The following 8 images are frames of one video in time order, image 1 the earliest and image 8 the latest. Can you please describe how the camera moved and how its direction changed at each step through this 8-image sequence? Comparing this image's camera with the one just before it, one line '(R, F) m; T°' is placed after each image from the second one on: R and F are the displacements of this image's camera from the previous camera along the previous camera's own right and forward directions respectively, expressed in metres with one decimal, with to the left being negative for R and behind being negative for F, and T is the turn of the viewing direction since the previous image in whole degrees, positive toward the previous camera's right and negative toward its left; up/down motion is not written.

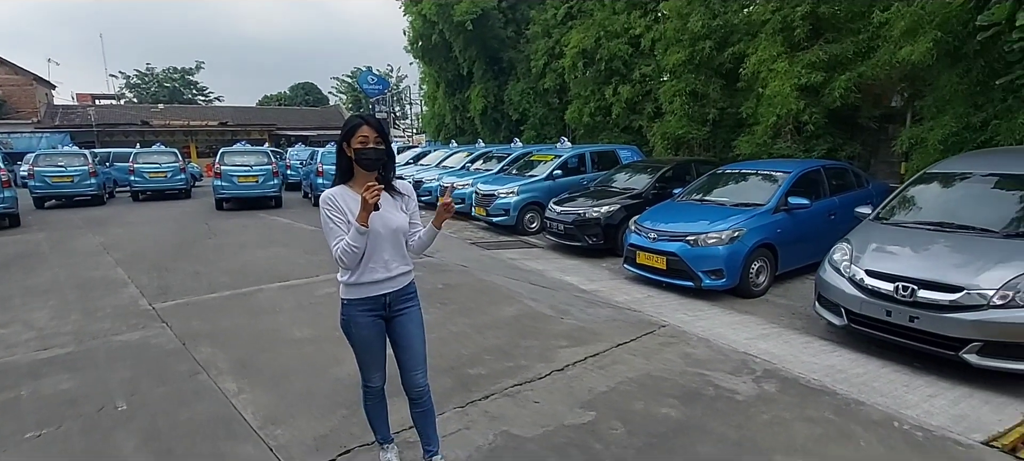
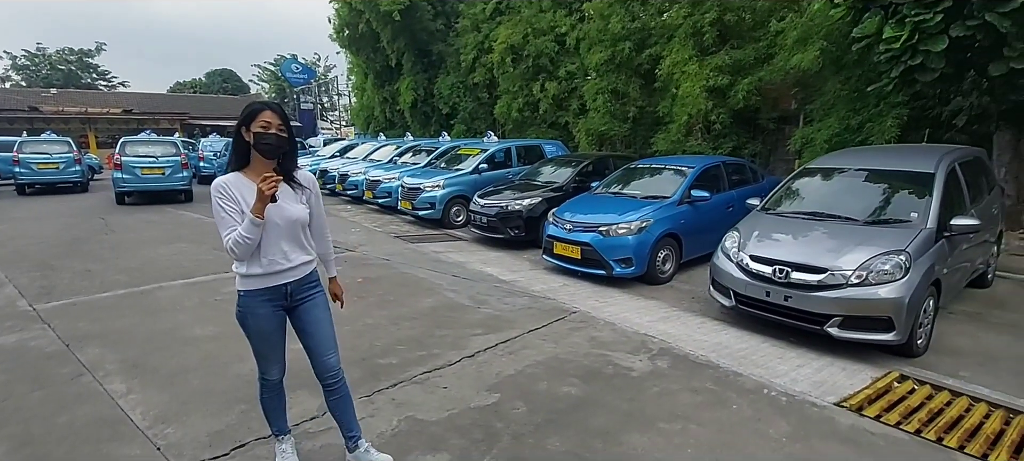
(+0.2, -0.1) m; +7°
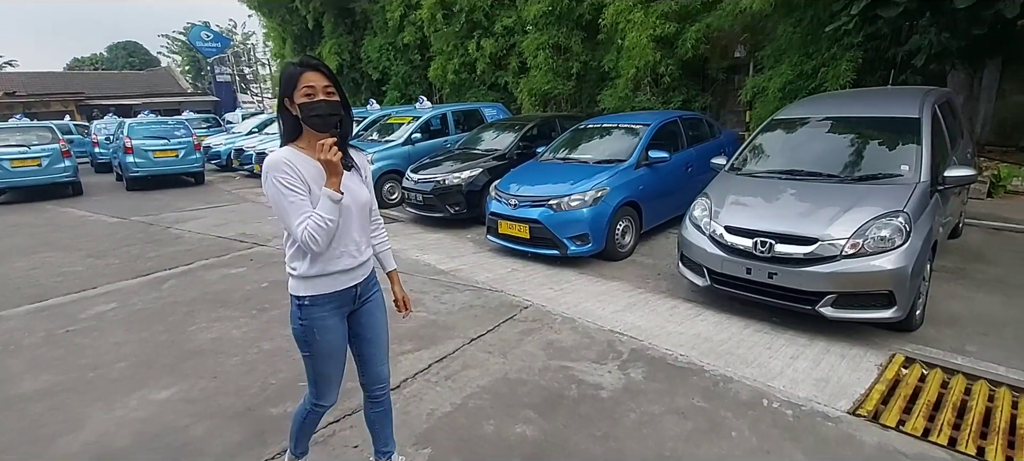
(+0.2, +0.9) m; +6°
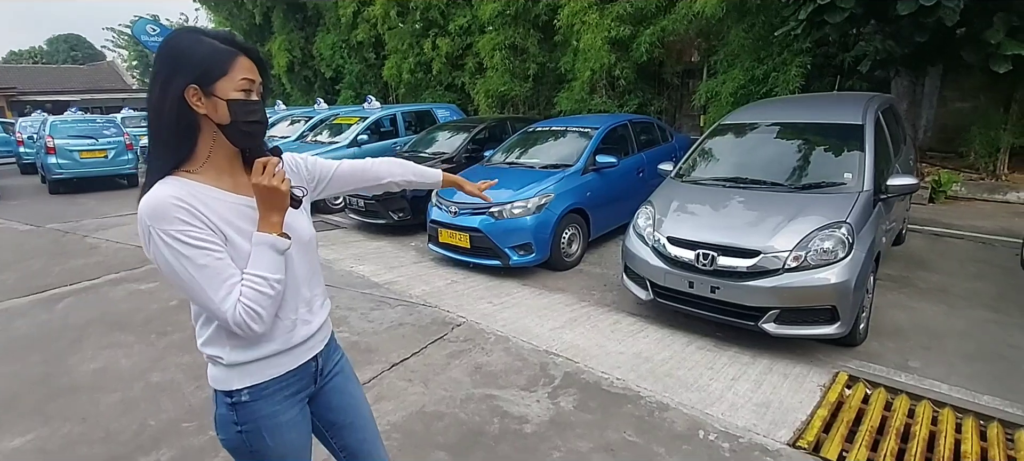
(+0.3, +0.3) m; +4°
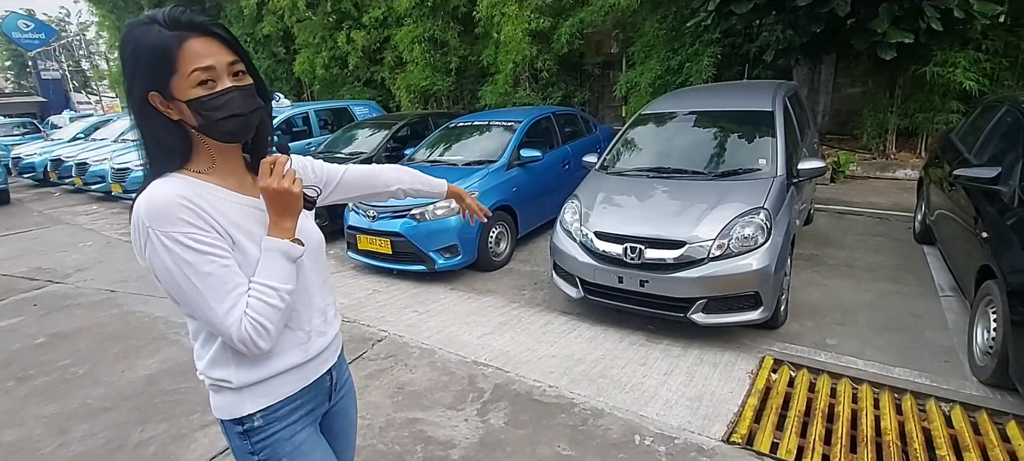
(+0.1, +0.2) m; +8°
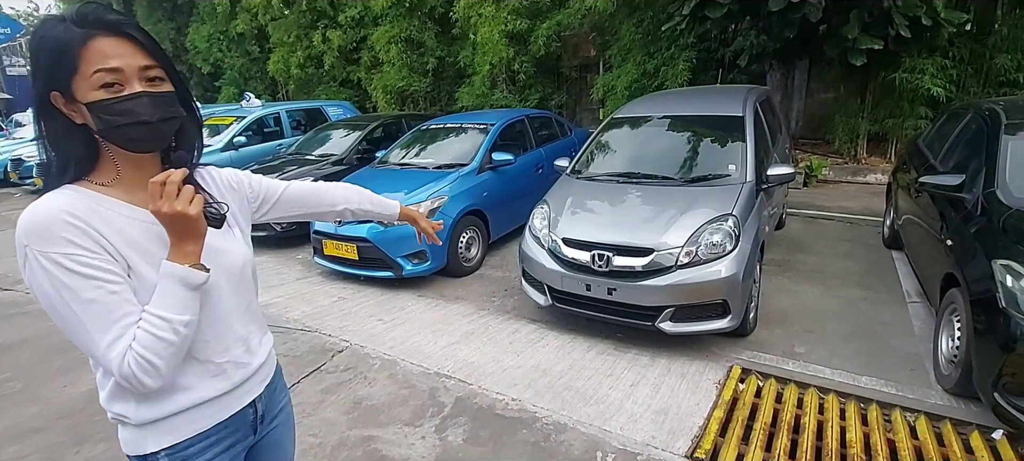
(+0.1, +0.1) m; +2°
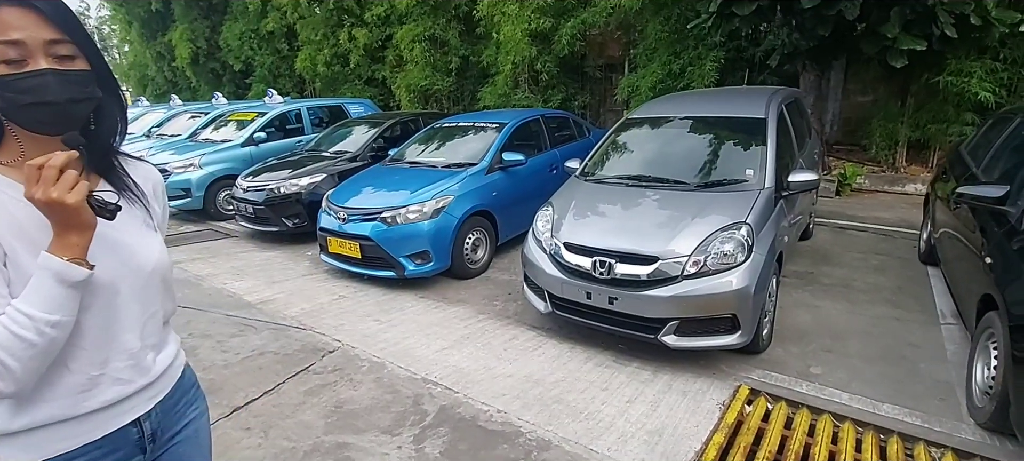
(+0.2, +0.1) m; -3°
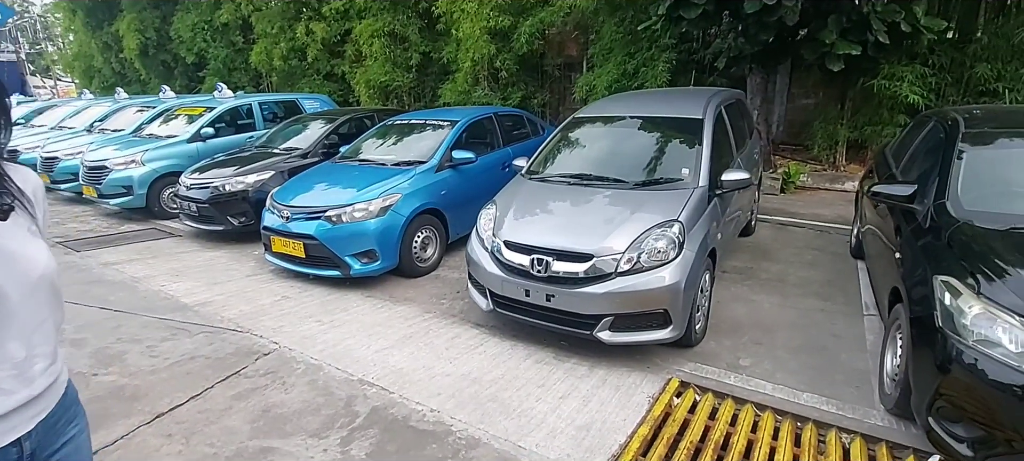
(+0.2, 0.0) m; +3°
